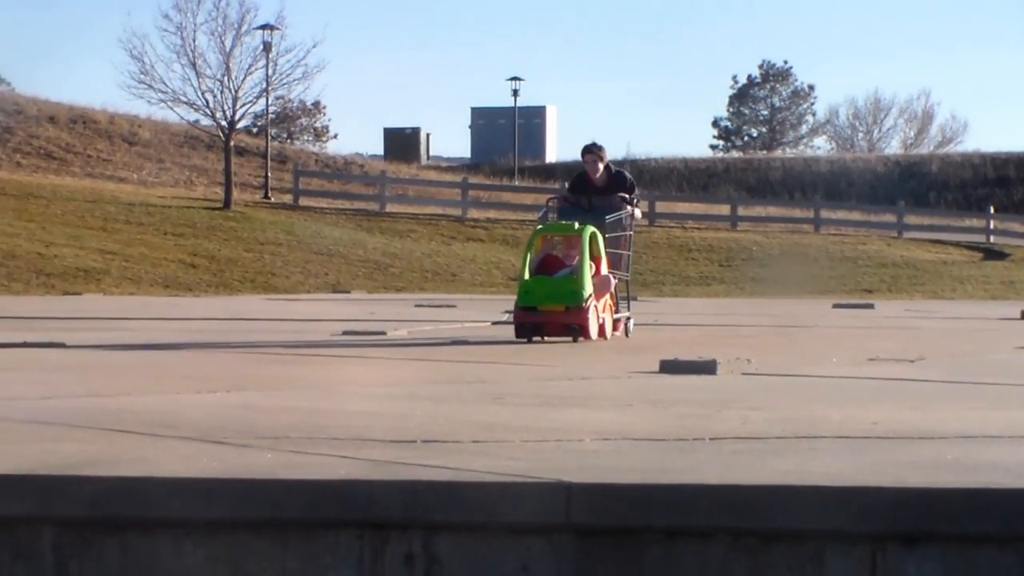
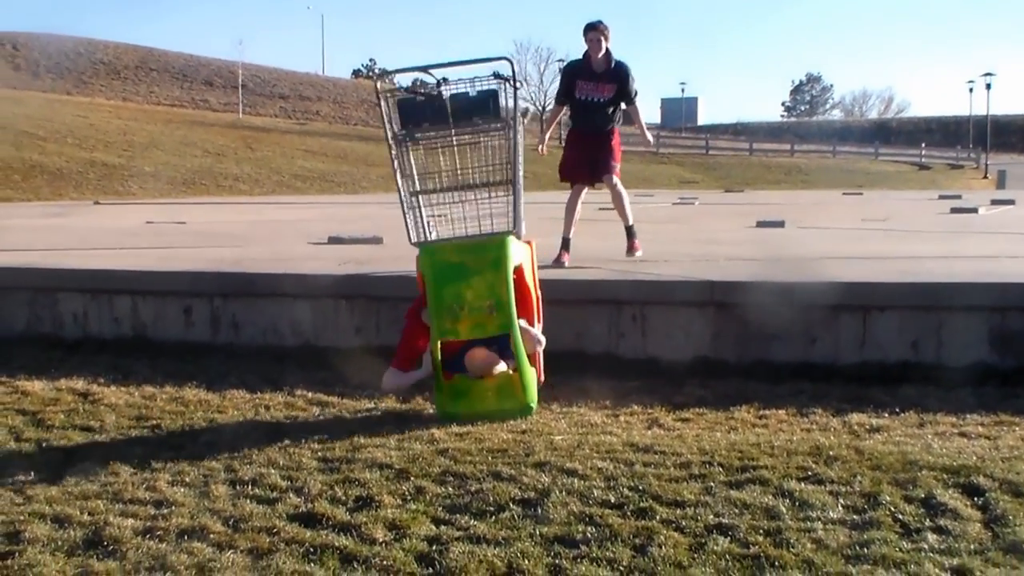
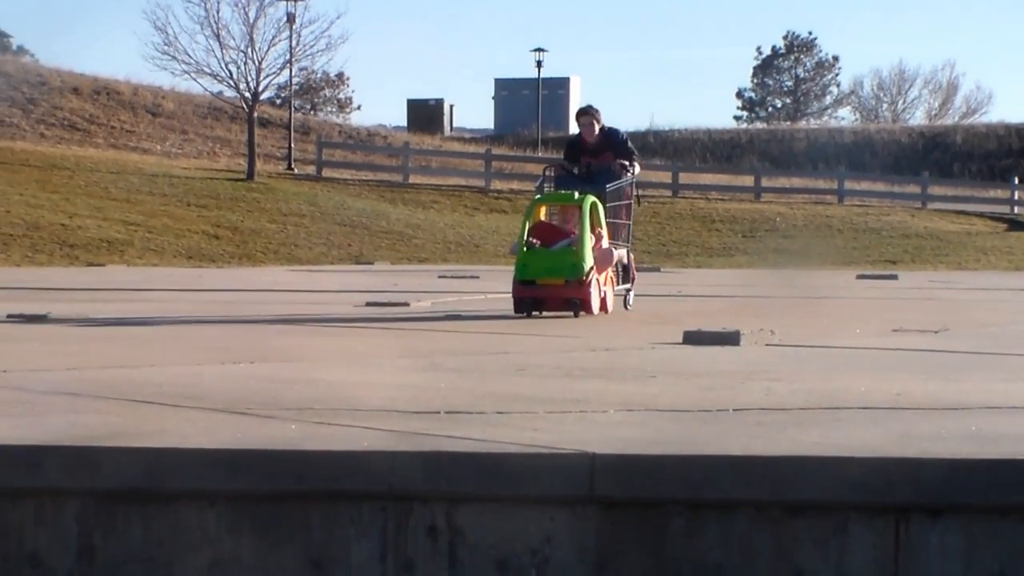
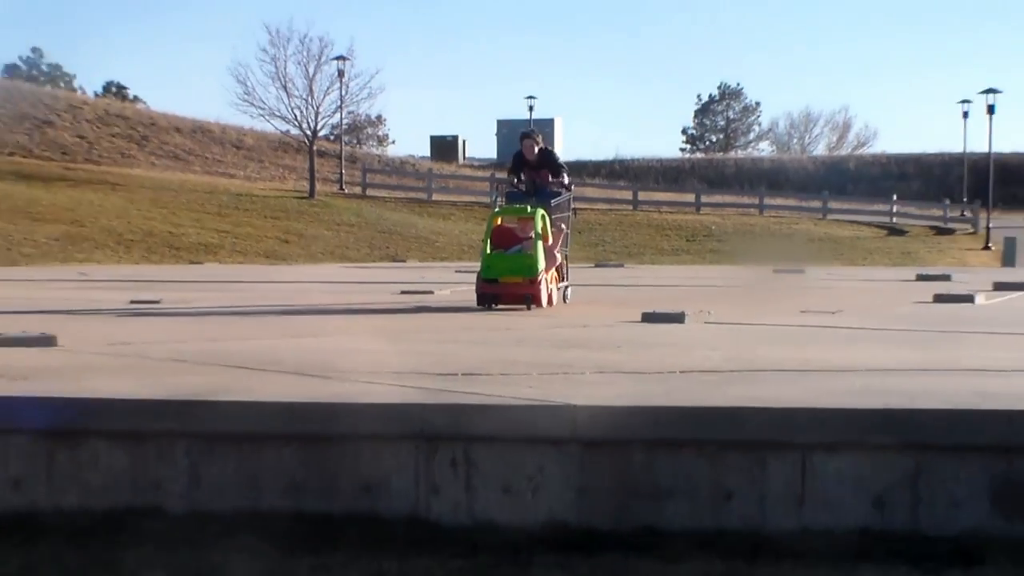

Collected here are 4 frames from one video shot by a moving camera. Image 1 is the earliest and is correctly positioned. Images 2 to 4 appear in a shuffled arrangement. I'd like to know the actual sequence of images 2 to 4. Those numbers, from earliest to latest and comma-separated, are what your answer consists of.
3, 4, 2
